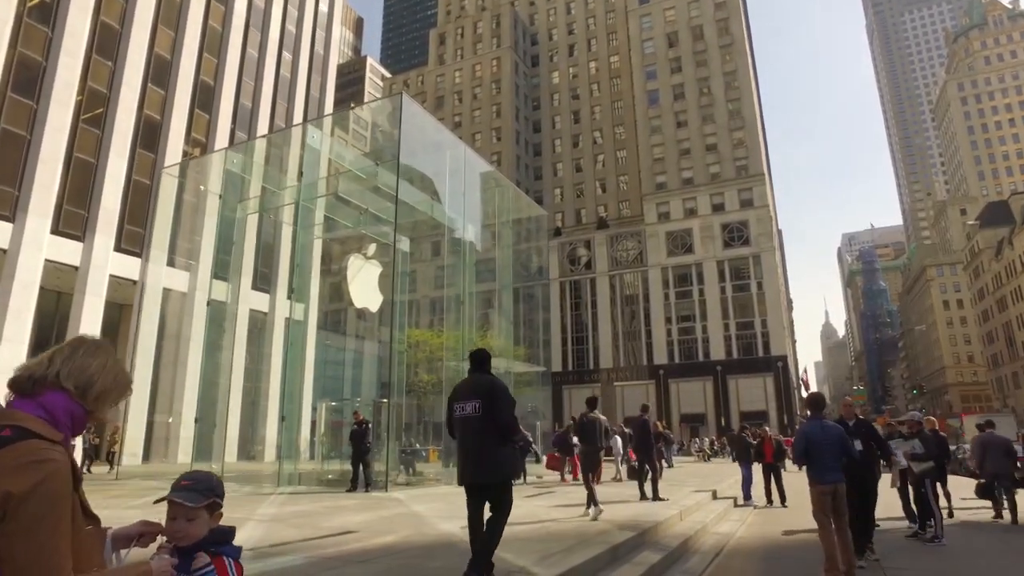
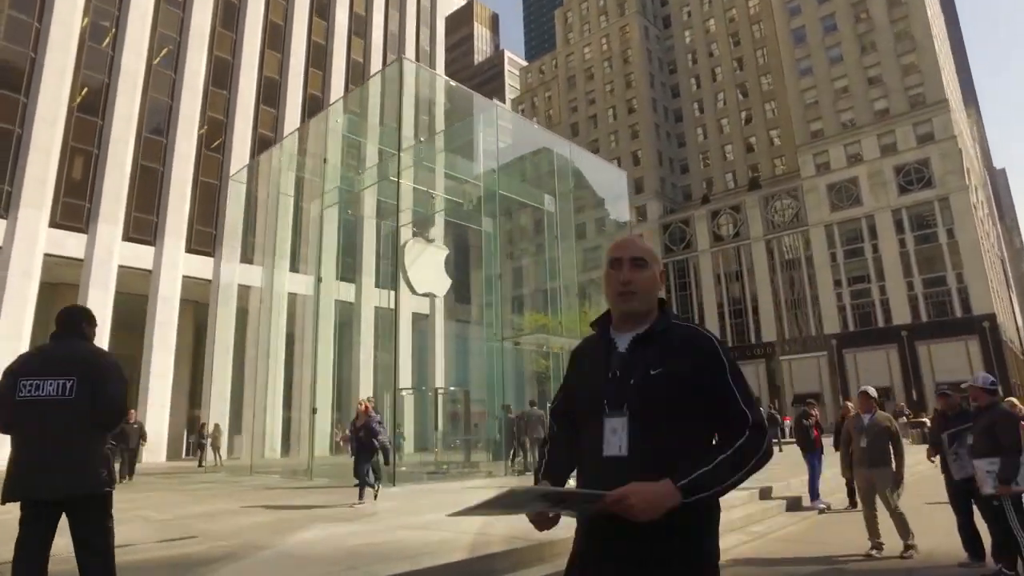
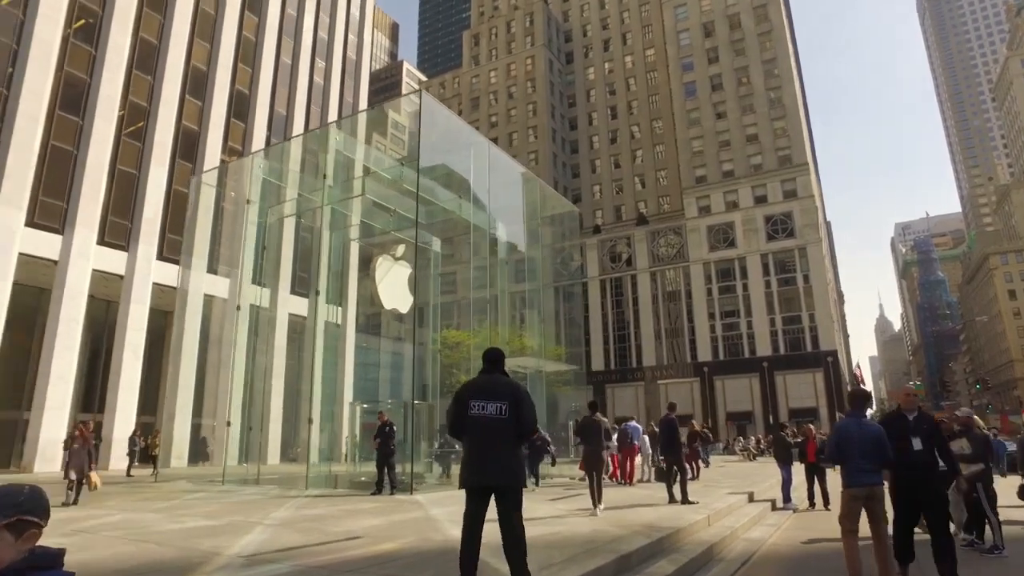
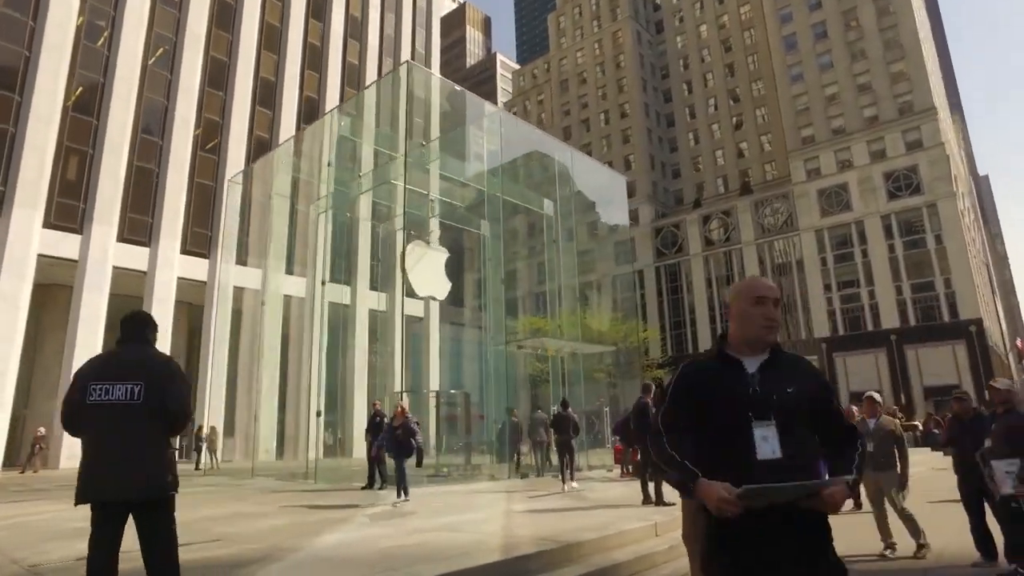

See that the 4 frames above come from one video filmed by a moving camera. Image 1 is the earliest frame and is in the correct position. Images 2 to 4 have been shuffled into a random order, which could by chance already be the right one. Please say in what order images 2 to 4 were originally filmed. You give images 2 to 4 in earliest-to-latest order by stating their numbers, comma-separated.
3, 4, 2
